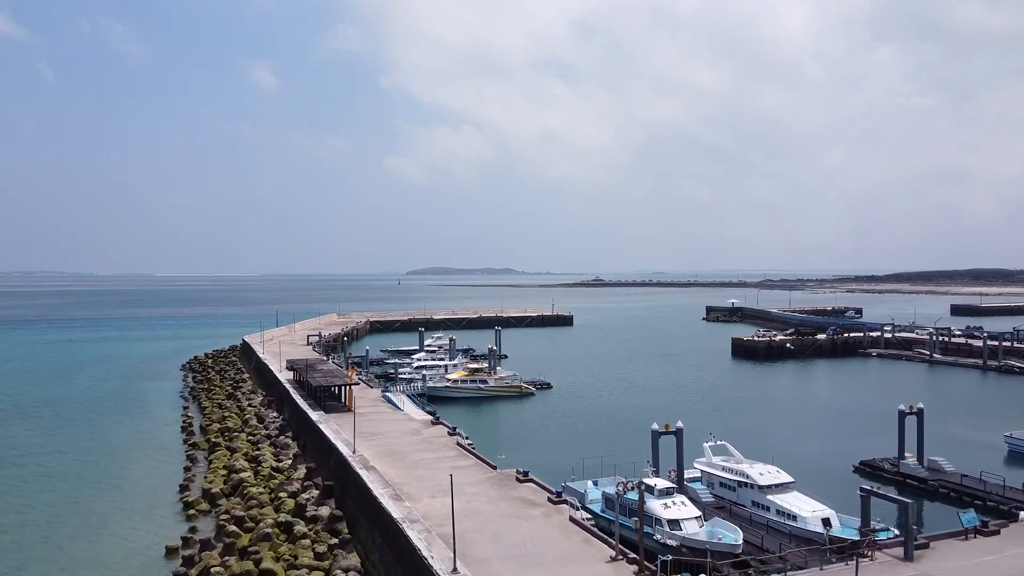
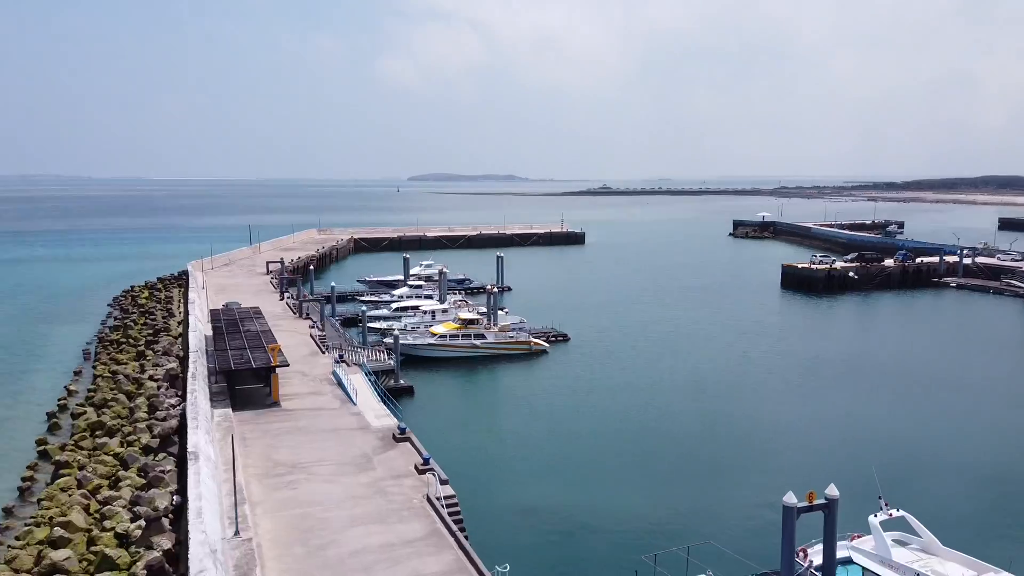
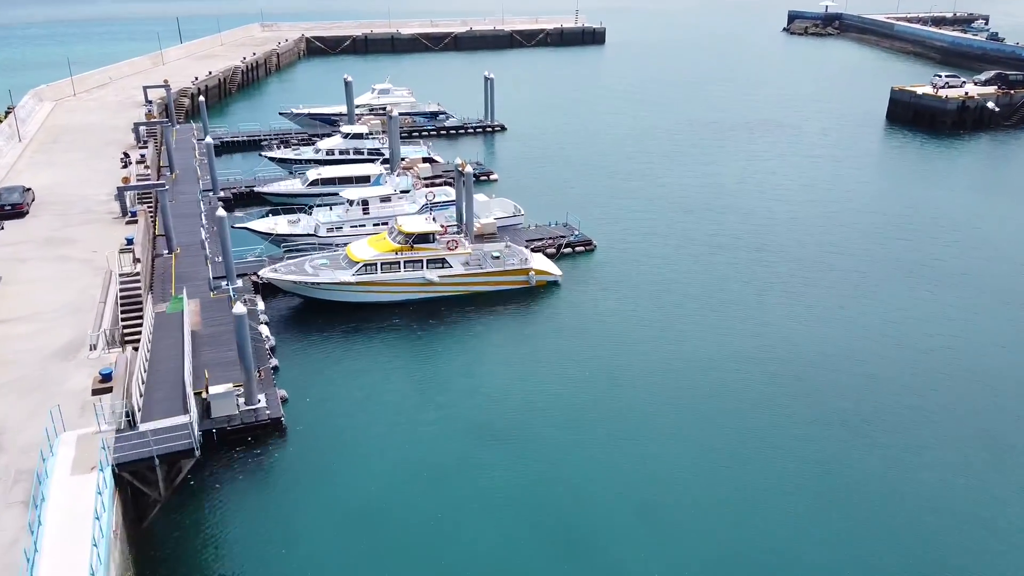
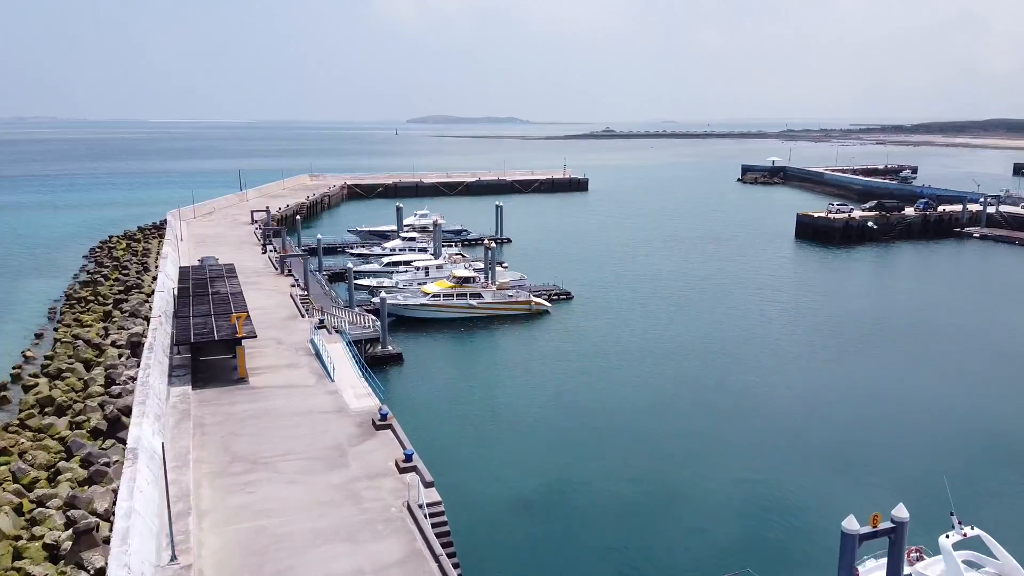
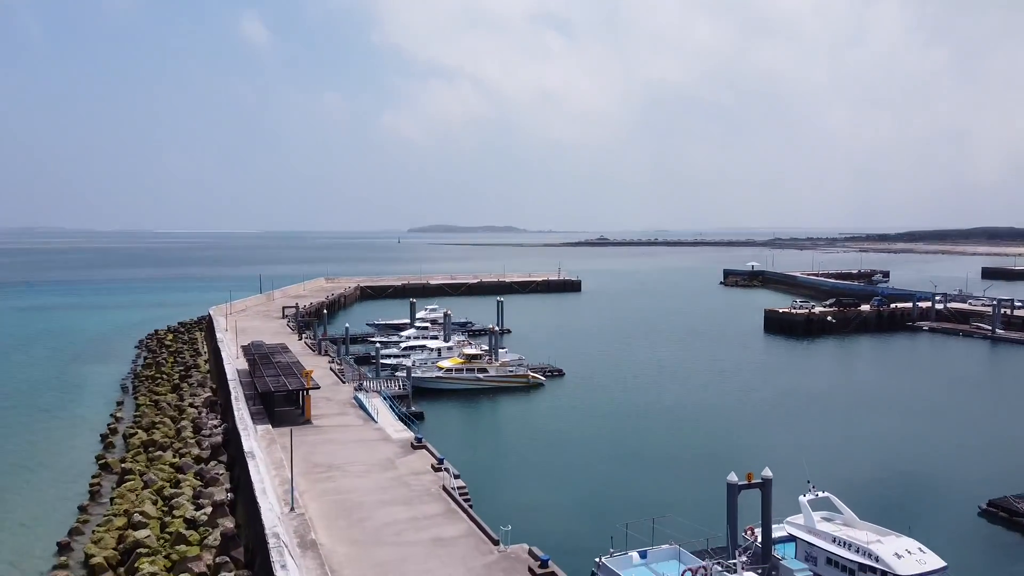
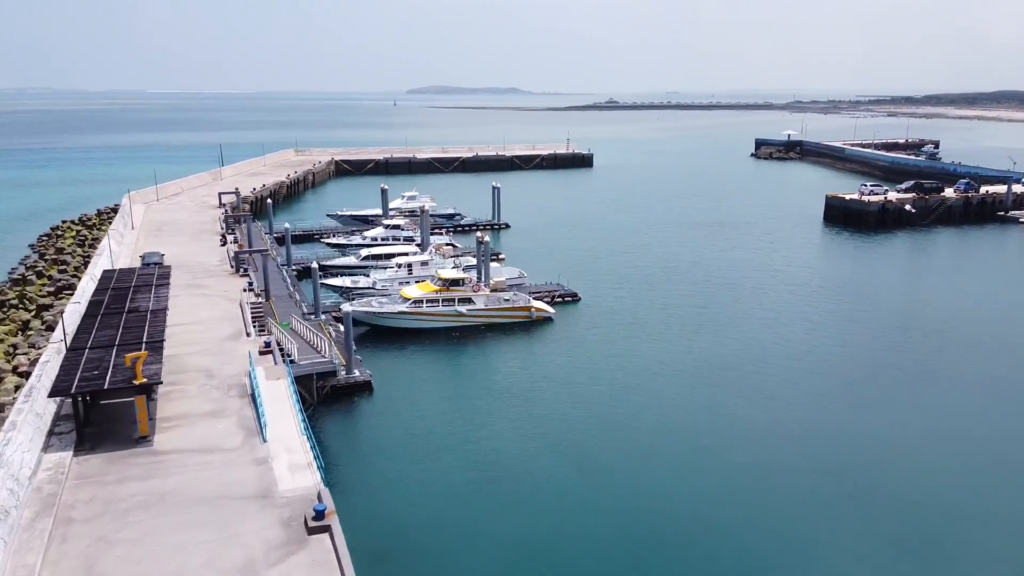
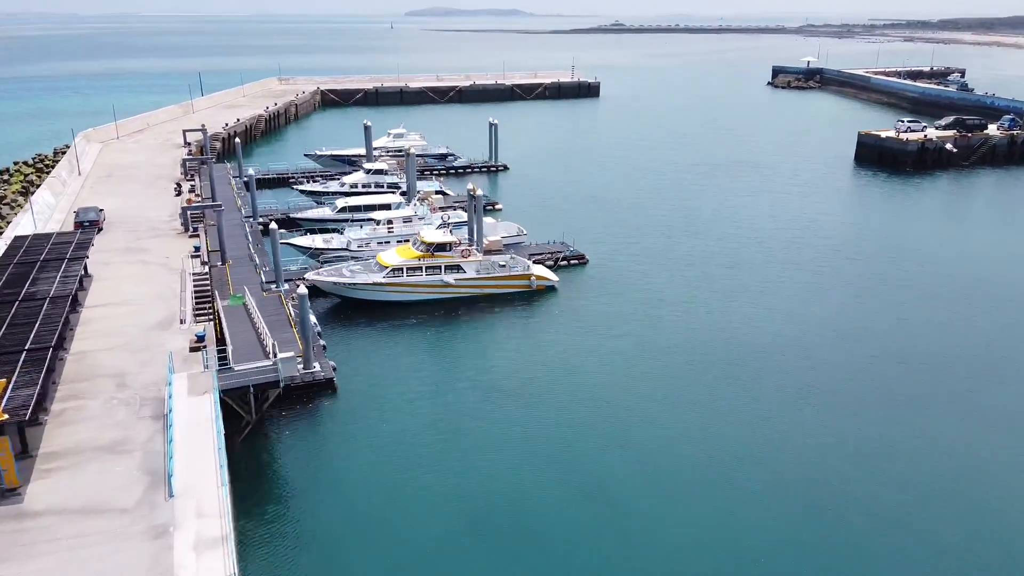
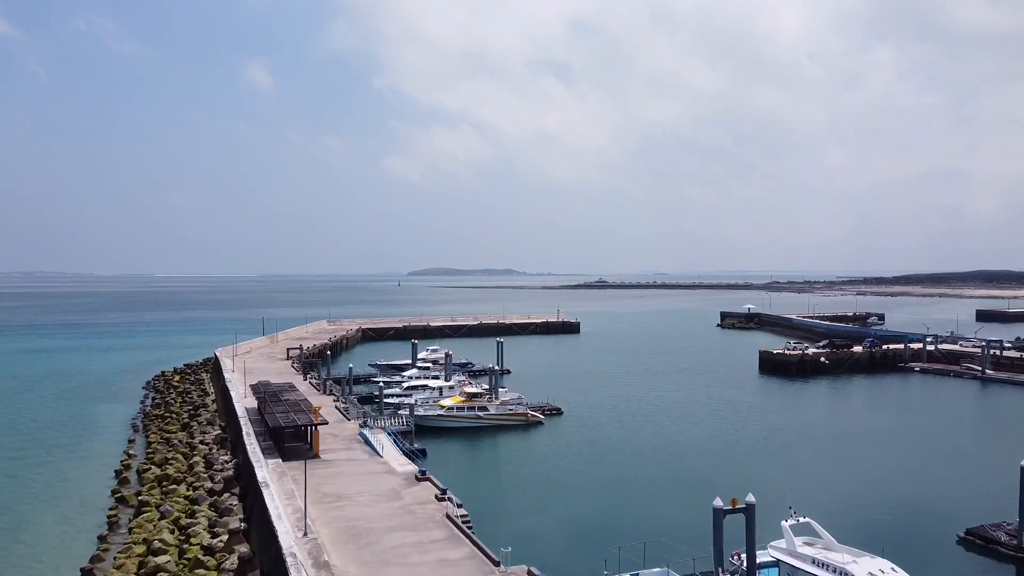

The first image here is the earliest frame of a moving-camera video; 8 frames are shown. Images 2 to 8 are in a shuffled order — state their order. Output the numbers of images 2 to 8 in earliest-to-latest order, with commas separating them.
8, 5, 2, 4, 6, 7, 3
